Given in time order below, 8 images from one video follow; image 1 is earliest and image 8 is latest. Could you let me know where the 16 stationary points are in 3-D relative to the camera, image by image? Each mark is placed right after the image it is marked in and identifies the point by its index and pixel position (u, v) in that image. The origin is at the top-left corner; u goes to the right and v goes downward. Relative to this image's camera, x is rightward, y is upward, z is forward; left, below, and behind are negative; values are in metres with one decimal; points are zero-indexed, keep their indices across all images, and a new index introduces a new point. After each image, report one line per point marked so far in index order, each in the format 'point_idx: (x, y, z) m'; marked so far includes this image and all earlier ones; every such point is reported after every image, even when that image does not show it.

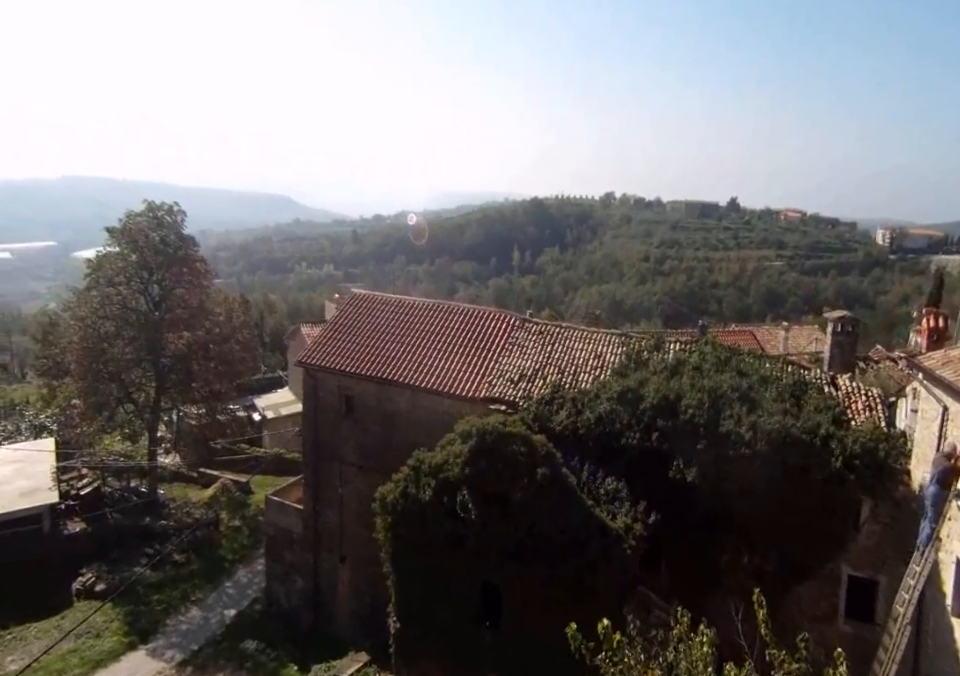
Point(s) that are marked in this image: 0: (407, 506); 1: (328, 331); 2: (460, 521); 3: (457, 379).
0: (-1.2, -3.0, +11.4) m
1: (-4.0, +0.1, +17.0) m
2: (-0.3, -3.1, +10.7) m
3: (-0.5, -0.9, +14.6) m
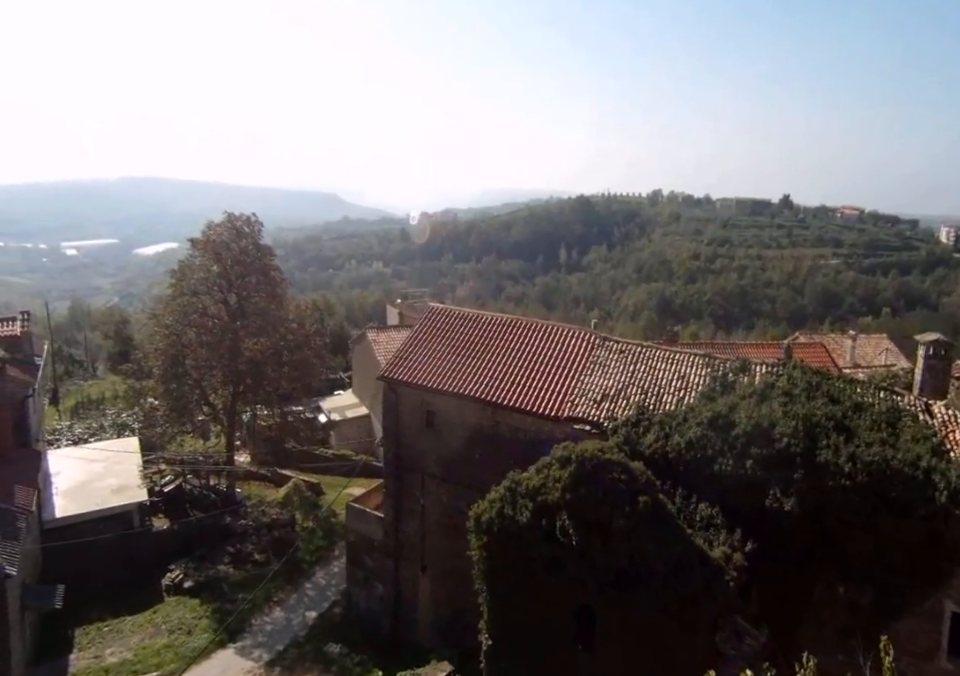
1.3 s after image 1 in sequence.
0: (+0.5, -3.5, +11.7) m
1: (-1.9, -0.2, +17.4) m
2: (+1.4, -3.6, +11.0) m
3: (+1.4, -1.4, +14.8) m
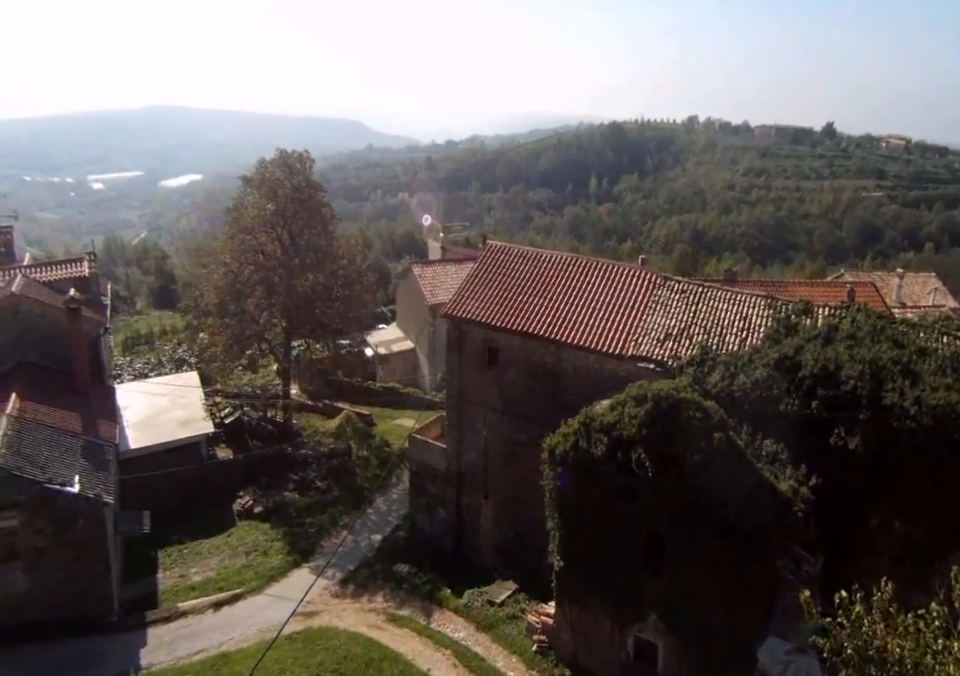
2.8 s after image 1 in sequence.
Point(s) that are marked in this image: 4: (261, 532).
0: (+2.0, -2.4, +12.3) m
1: (-0.3, +1.5, +17.7) m
2: (+2.9, -2.6, +11.6) m
3: (+3.0, +0.1, +15.1) m
4: (-6.7, -5.9, +19.2) m
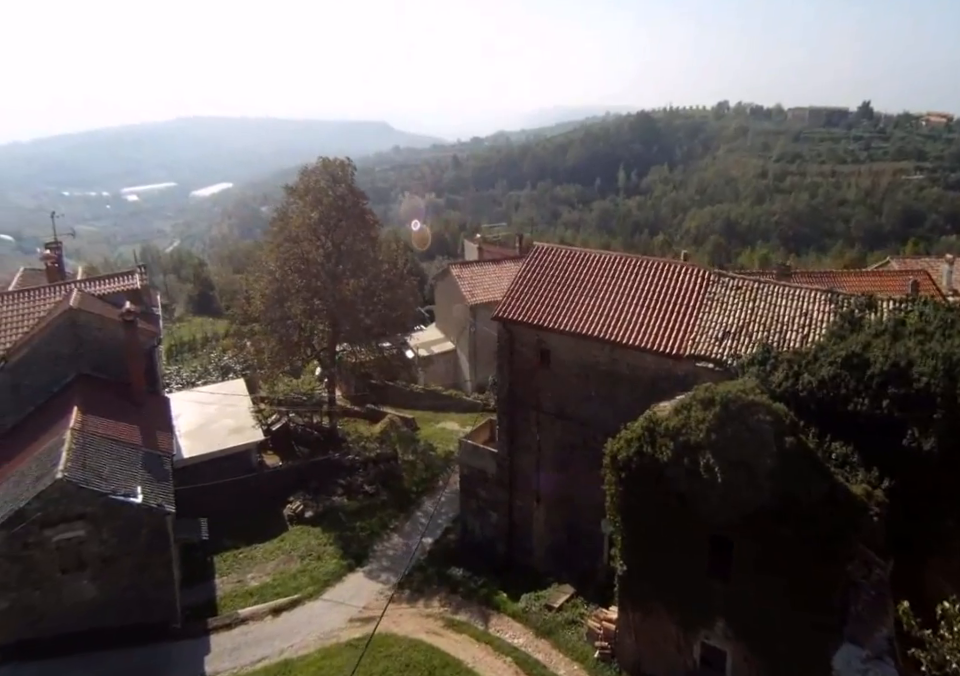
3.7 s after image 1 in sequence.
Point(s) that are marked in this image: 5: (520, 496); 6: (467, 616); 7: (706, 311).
0: (+3.2, -2.4, +12.1) m
1: (+1.0, +1.4, +17.5) m
2: (+4.0, -2.6, +11.3) m
3: (+4.2, +0.1, +14.9) m
4: (-5.2, -6.1, +19.4) m
5: (+1.1, -4.4, +17.5) m
6: (-0.3, -7.0, +15.8) m
7: (+5.4, +0.6, +15.2) m
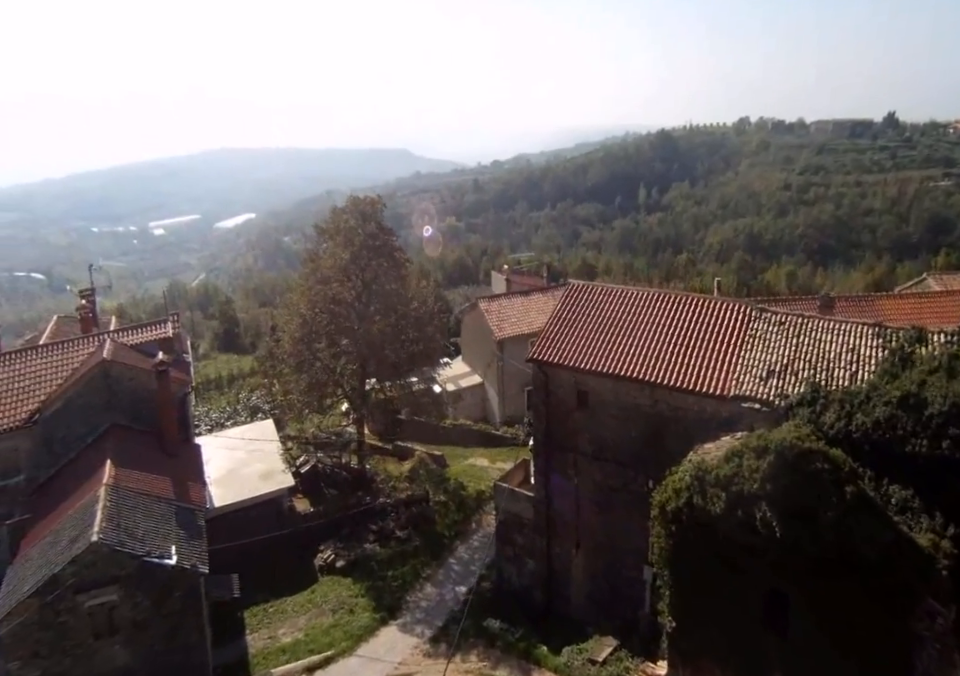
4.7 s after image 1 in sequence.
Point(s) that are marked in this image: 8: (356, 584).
0: (+3.9, -3.3, +11.6) m
1: (+1.8, +0.3, +17.1) m
2: (+4.7, -3.4, +10.7) m
3: (+4.9, -0.9, +14.3) m
4: (-4.1, -7.4, +19.0) m
5: (+2.1, -5.5, +17.0) m
6: (+0.7, -8.1, +15.2) m
7: (+6.2, -0.3, +14.7) m
8: (-3.7, -7.3, +19.0) m
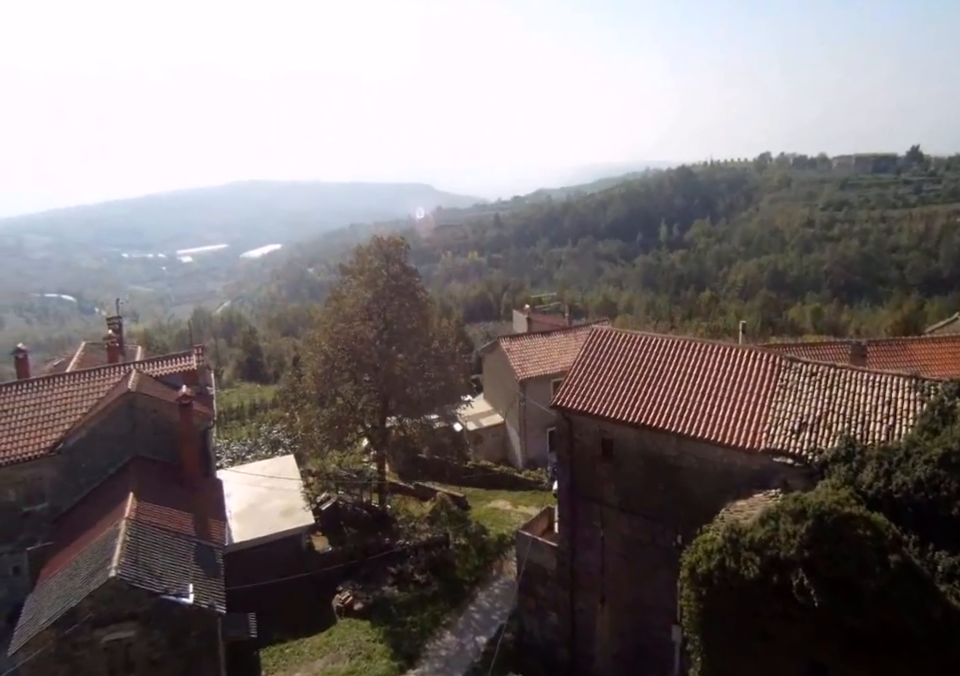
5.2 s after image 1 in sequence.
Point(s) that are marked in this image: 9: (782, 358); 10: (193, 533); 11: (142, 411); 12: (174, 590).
0: (+4.3, -4.3, +11.1) m
1: (+2.4, -0.9, +16.9) m
2: (+5.1, -4.3, +10.2) m
3: (+5.5, -2.0, +14.0) m
4: (-3.4, -8.6, +18.6) m
5: (+2.7, -6.7, +16.5) m
6: (+1.2, -9.2, +14.6) m
7: (+6.7, -1.4, +14.3) m
8: (-3.1, -8.6, +18.6) m
9: (+7.3, -0.5, +15.4) m
10: (-7.9, -5.4, +17.1) m
11: (-10.4, -2.4, +19.3) m
12: (-7.2, -6.0, +14.7) m
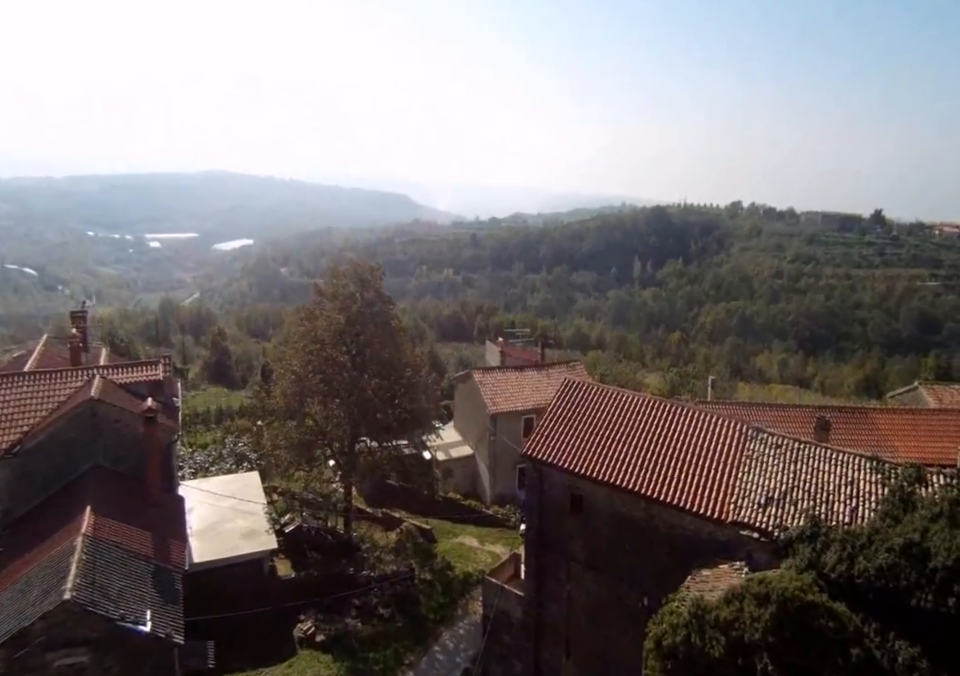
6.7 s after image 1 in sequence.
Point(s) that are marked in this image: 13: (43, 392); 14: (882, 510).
0: (+3.9, -5.7, +11.5) m
1: (+2.0, -2.3, +17.3) m
2: (+4.7, -5.9, +10.7) m
3: (+5.1, -3.6, +14.5) m
4: (-4.6, -9.6, +18.4) m
5: (+1.8, -8.1, +16.7) m
6: (+0.2, -10.5, +14.8) m
7: (+6.4, -3.1, +14.9) m
8: (-4.3, -9.6, +18.5) m
9: (+7.0, -2.3, +16.0) m
10: (-8.6, -6.0, +16.8) m
11: (-11.1, -2.8, +18.9) m
12: (-7.9, -6.6, +14.4) m
13: (-13.6, -2.1, +19.9) m
14: (+8.4, -3.6, +13.1) m
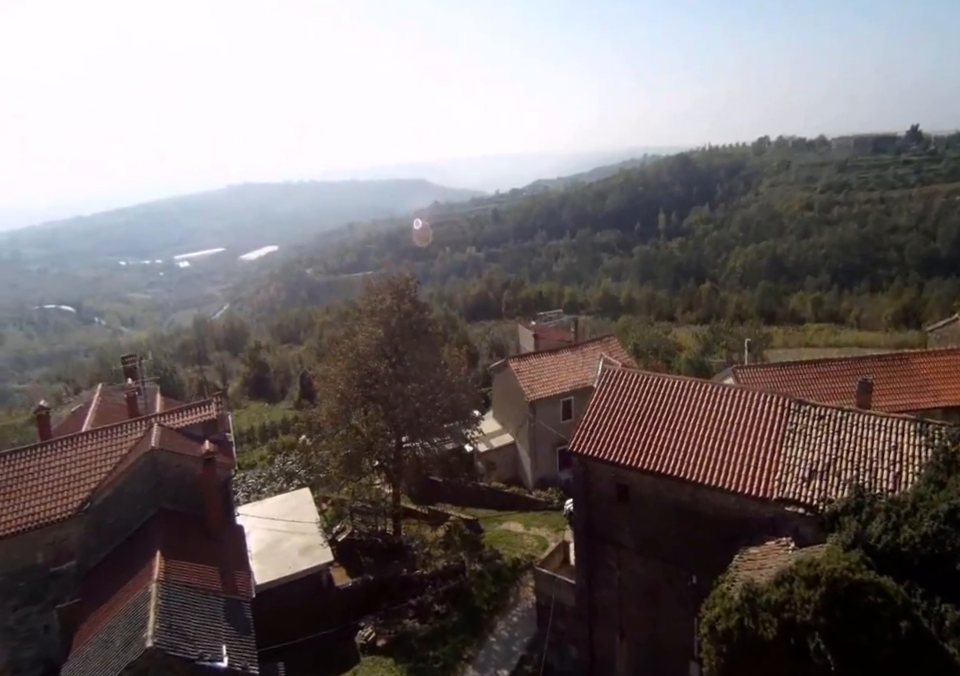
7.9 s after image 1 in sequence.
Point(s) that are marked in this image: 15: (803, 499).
0: (+4.7, -5.5, +11.5) m
1: (+2.7, -2.1, +17.2) m
2: (+5.5, -5.6, +10.6) m
3: (+5.8, -3.1, +14.3) m
4: (-2.8, -10.0, +19.1) m
5: (+3.2, -7.9, +16.9) m
6: (+1.8, -10.5, +15.2) m
7: (+7.0, -2.5, +14.6) m
8: (-2.5, -10.0, +19.1) m
9: (+7.6, -1.5, +15.6) m
10: (-7.4, -7.0, +17.5) m
11: (-10.1, -4.1, +19.6) m
12: (-6.7, -7.6, +15.2) m
13: (-12.6, -3.6, +20.8) m
14: (+9.0, -2.7, +12.7) m
15: (+6.8, -3.4, +13.4) m
